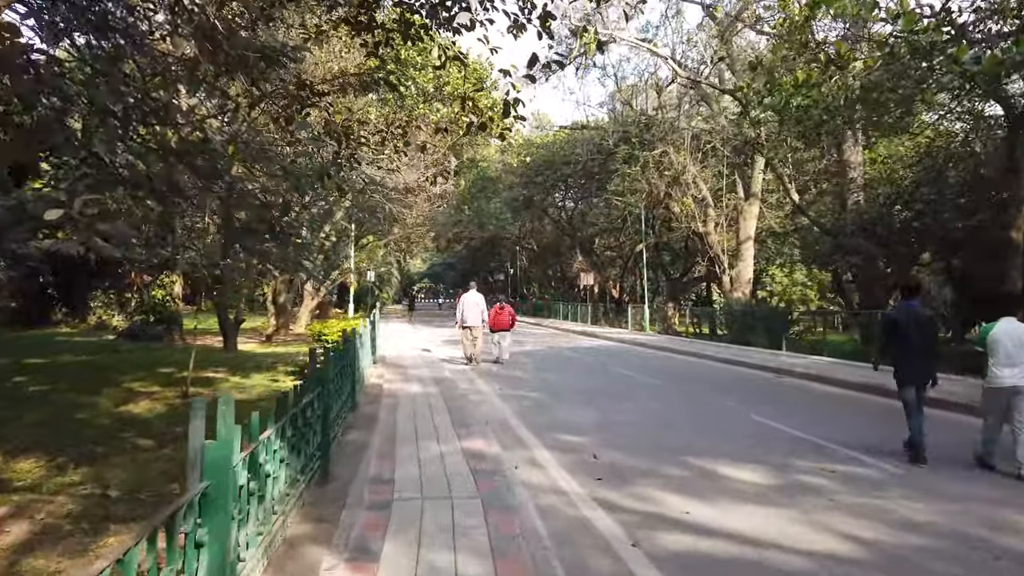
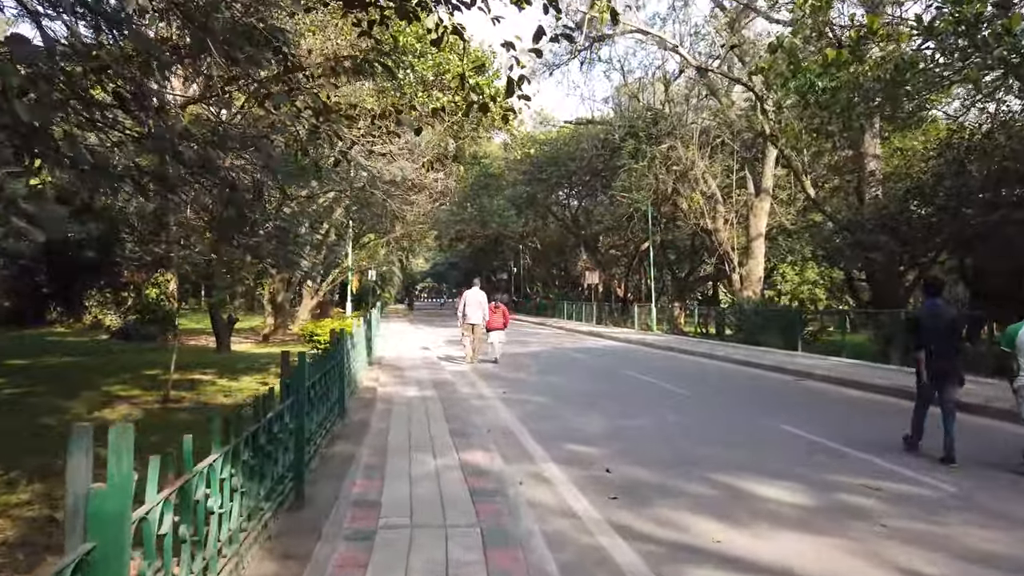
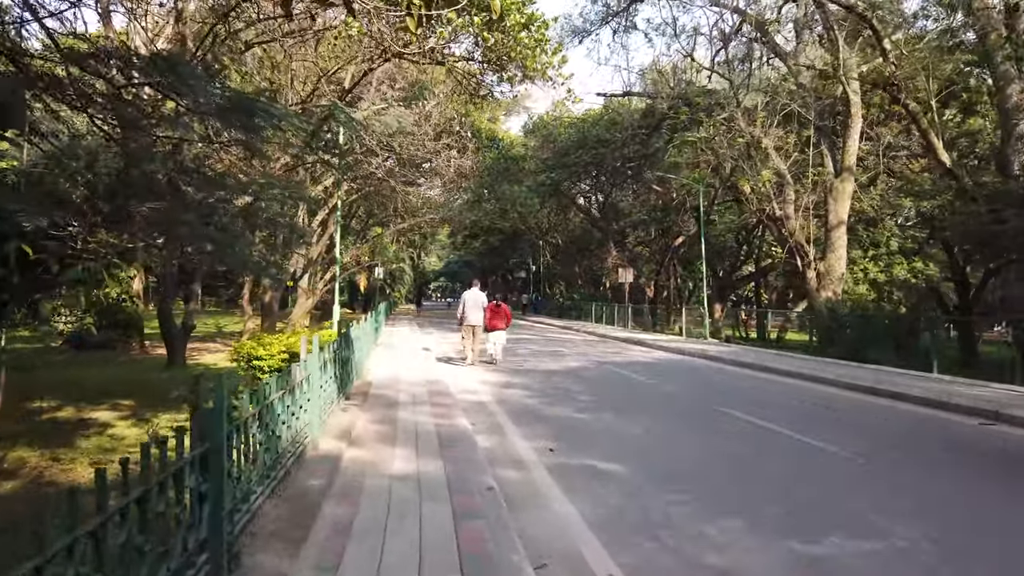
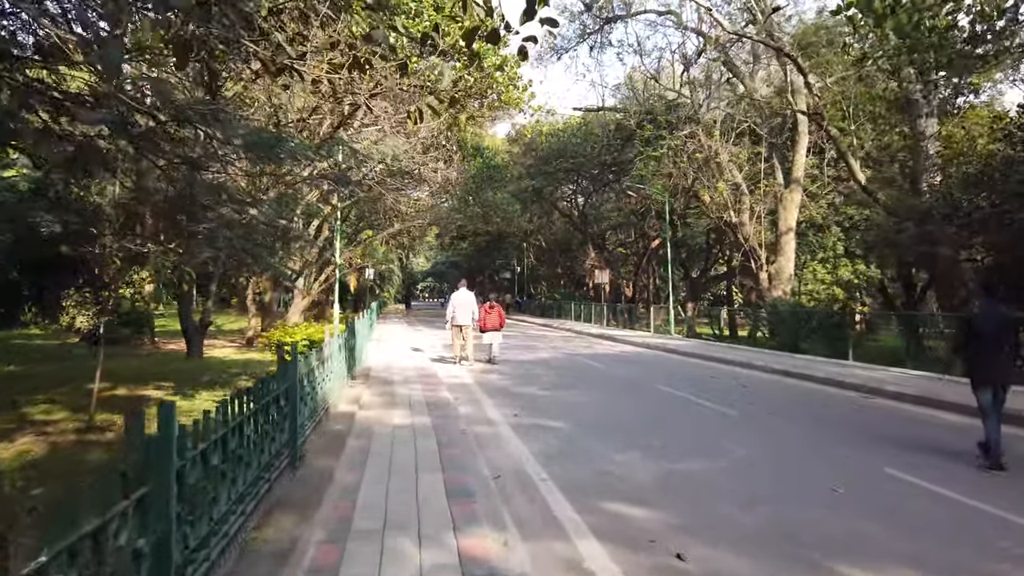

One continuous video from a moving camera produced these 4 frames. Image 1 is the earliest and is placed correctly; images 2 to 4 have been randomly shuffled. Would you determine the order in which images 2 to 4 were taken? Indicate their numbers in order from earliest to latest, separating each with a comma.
2, 4, 3
